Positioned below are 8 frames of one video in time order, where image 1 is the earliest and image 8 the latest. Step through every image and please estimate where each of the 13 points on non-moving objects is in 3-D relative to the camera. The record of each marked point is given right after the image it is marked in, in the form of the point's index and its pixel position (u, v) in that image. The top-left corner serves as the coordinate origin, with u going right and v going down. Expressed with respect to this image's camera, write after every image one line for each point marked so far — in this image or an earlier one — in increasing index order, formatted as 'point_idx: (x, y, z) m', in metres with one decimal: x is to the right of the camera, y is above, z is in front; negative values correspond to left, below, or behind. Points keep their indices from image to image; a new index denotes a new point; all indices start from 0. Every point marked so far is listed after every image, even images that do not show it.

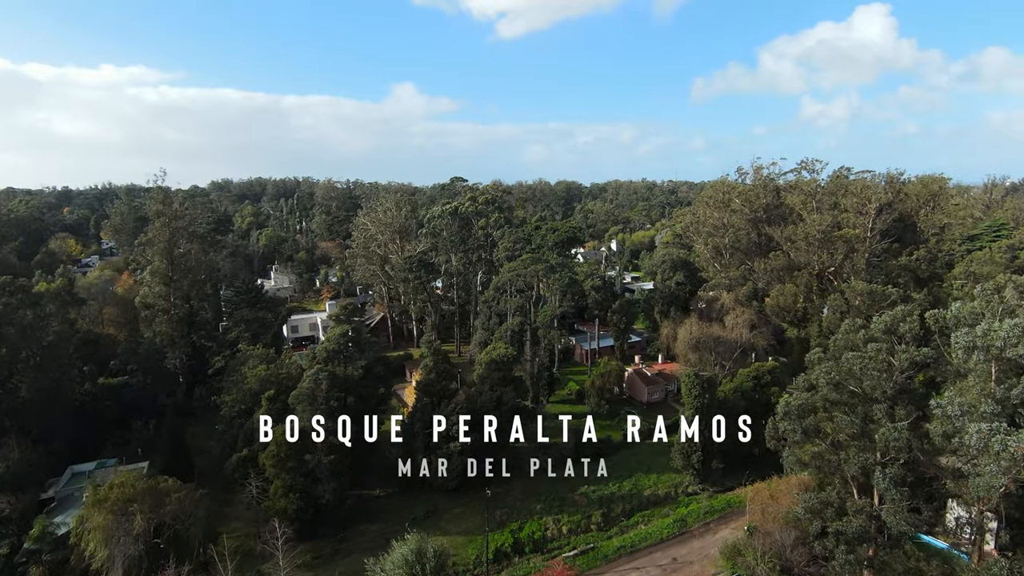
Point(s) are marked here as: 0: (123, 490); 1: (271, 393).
0: (-11.2, -5.8, +15.7) m
1: (-8.5, -3.7, +19.2) m
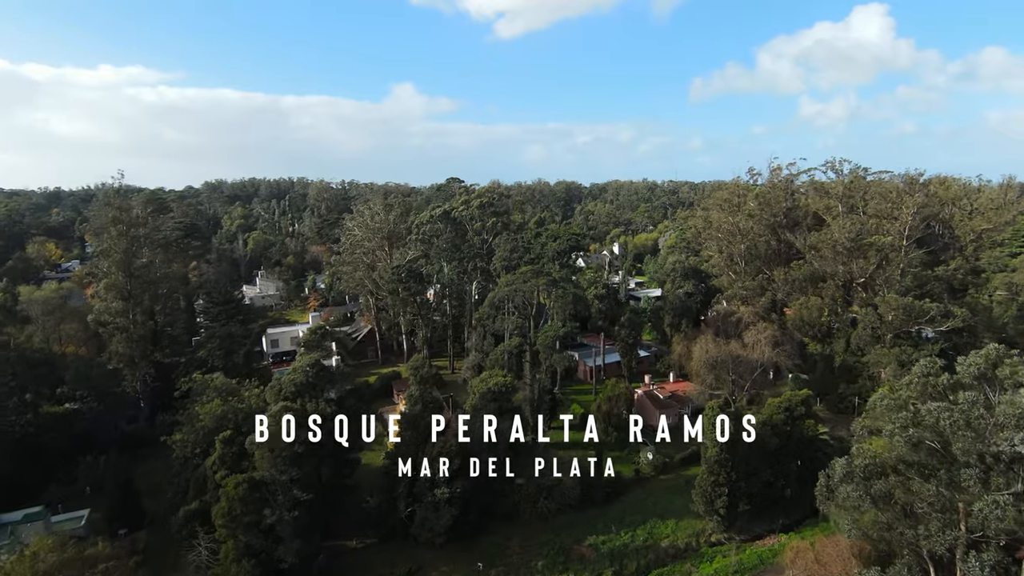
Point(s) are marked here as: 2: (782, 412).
0: (-11.3, -6.5, +12.9) m
1: (-8.6, -4.4, +16.4) m
2: (+9.8, -4.5, +19.7) m
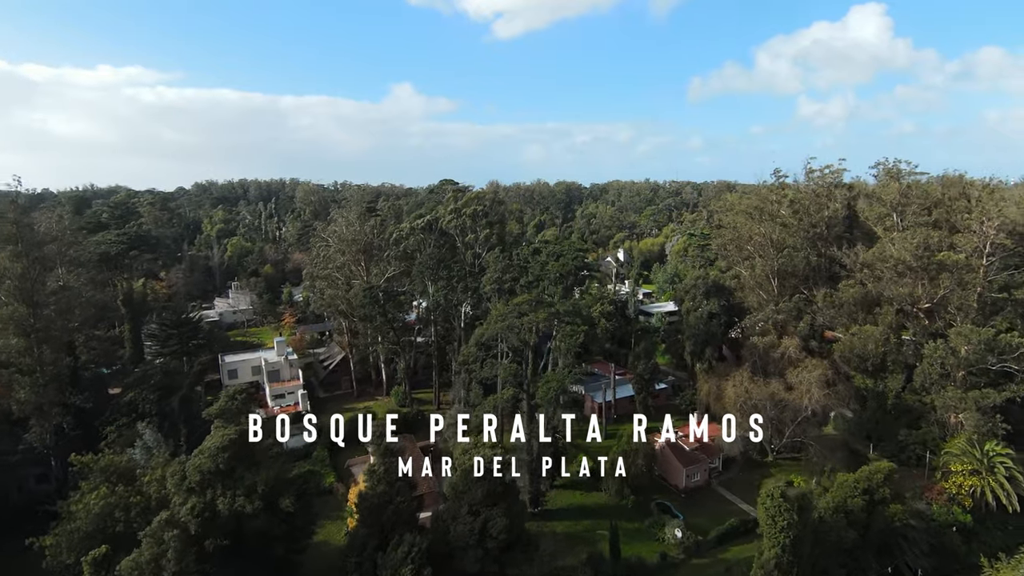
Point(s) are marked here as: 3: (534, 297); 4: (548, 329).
0: (-11.5, -7.7, +8.1) m
1: (-8.8, -5.6, +11.7) m
2: (+9.5, -5.6, +15.0) m
3: (+0.8, -0.3, +18.9) m
4: (+1.3, -1.4, +18.8) m
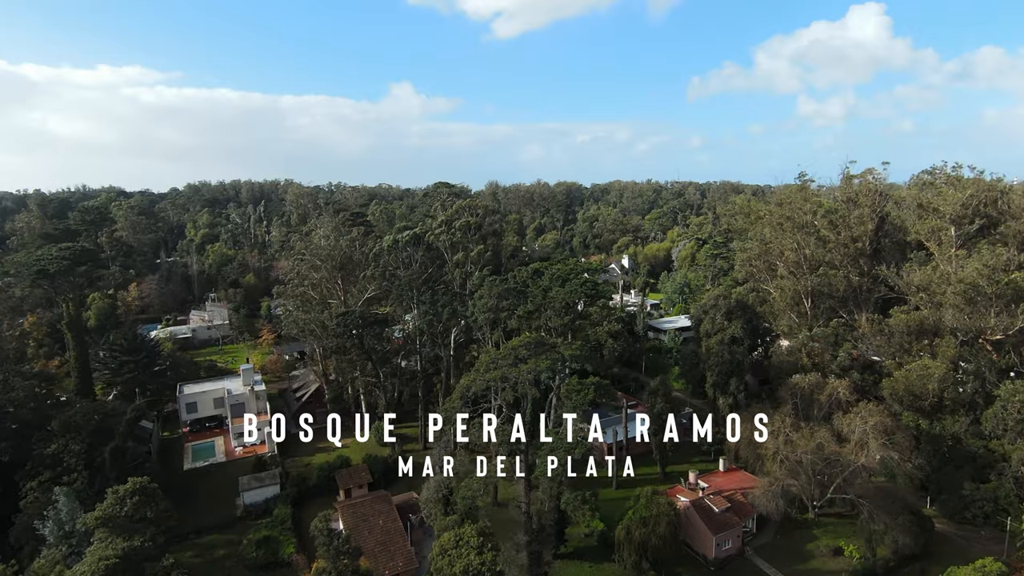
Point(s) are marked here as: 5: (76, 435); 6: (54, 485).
0: (-11.6, -8.8, +4.5) m
1: (-9.0, -6.6, +8.1) m
2: (+9.4, -6.7, +11.4) m
3: (+0.7, -1.4, +15.3) m
4: (+1.1, -2.4, +15.3) m
5: (-15.3, -5.2, +19.1) m
6: (-15.0, -6.4, +17.9) m
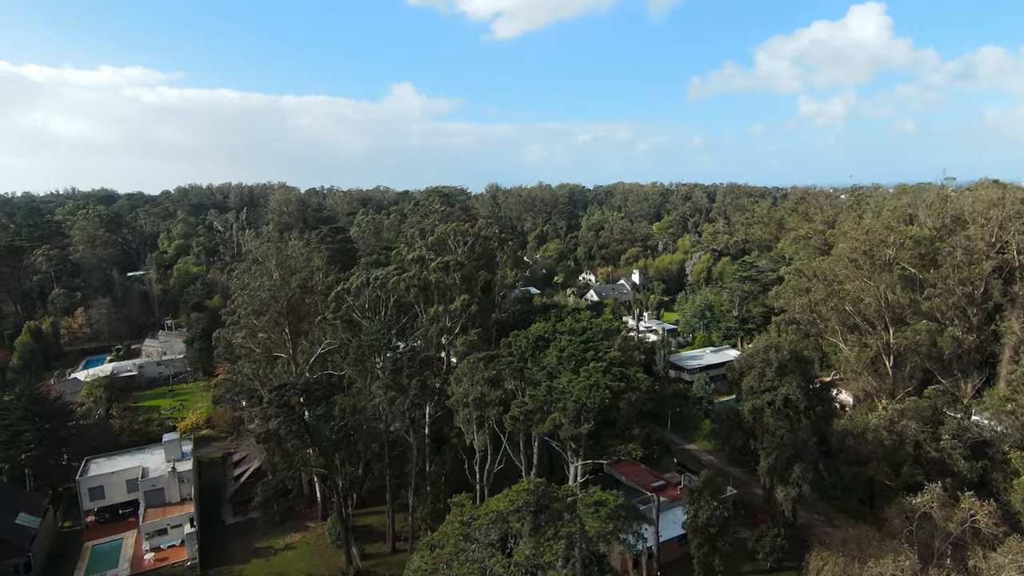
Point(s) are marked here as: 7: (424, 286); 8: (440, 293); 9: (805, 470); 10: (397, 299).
0: (-11.8, -10.7, -1.3) m
1: (-9.2, -8.6, +2.3) m
2: (+9.2, -8.6, +5.6) m
3: (+0.5, -3.3, +9.5) m
4: (+0.9, -4.4, +9.4) m
5: (-15.5, -7.1, +13.3) m
6: (-15.2, -8.4, +12.0) m
7: (-3.1, +0.1, +19.2) m
8: (-2.6, -0.2, +19.7) m
9: (+10.0, -6.2, +18.7) m
10: (-4.1, -0.4, +19.3) m
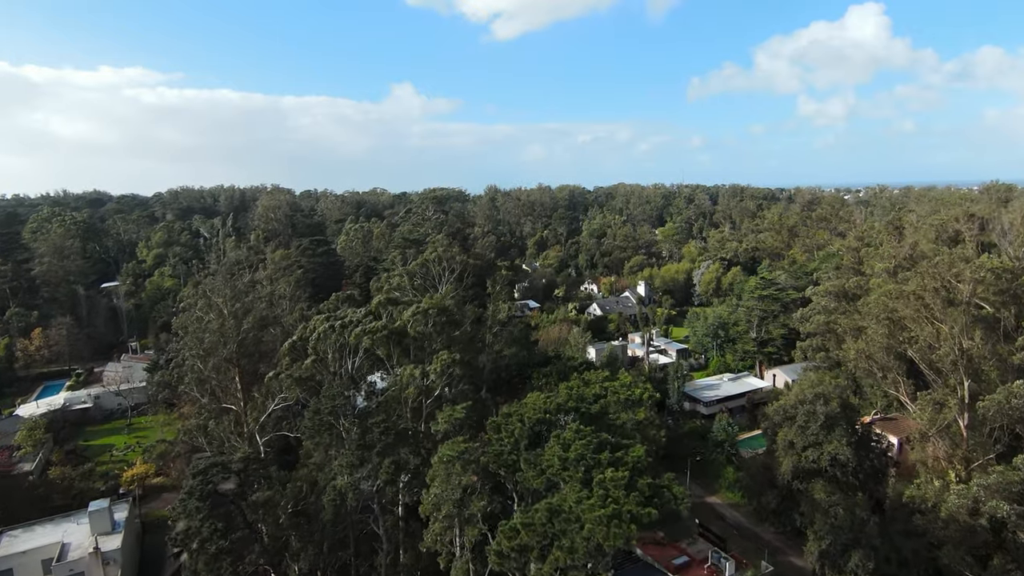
0: (-12.0, -12.0, -4.8) m
1: (-9.3, -9.9, -1.3) m
2: (+9.0, -9.9, +2.0) m
3: (+0.3, -4.6, +5.9) m
4: (+0.7, -5.7, +5.9) m
5: (-15.7, -8.4, +9.8) m
6: (-15.4, -9.7, +8.5) m
7: (-3.3, -1.2, +15.7) m
8: (-2.8, -1.5, +16.2) m
9: (+9.8, -7.5, +15.1) m
10: (-4.3, -1.7, +15.7) m
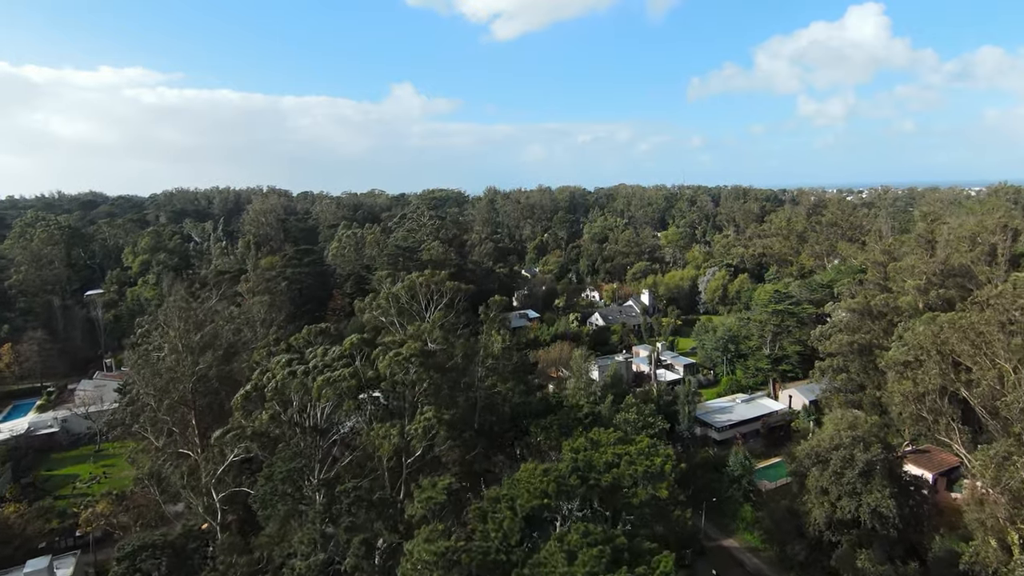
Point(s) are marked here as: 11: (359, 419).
0: (-12.2, -12.9, -7.0) m
1: (-9.5, -10.7, -3.5) m
2: (+8.9, -10.8, -0.2) m
3: (+0.1, -5.5, +3.7) m
4: (+0.6, -6.5, +3.7) m
5: (-15.8, -9.3, +7.6) m
6: (-15.5, -10.5, +6.3) m
7: (-3.5, -2.1, +13.5) m
8: (-3.0, -2.3, +14.0) m
9: (+9.7, -8.3, +12.9) m
10: (-4.4, -2.5, +13.5) m
11: (-3.7, -2.9, +14.0) m
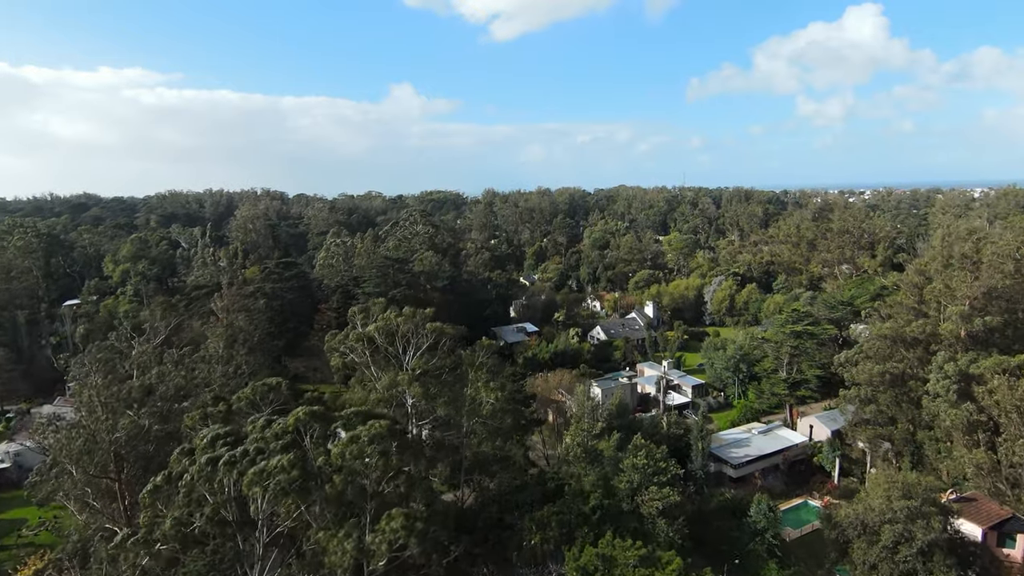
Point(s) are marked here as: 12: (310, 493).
0: (-12.3, -13.9, -9.6) m
1: (-9.7, -11.8, -6.1) m
2: (+8.7, -11.8, -2.8) m
3: (-0.1, -6.5, +1.1) m
4: (+0.4, -7.6, +1.1) m
5: (-16.0, -10.3, +4.9) m
6: (-15.7, -11.6, +3.7) m
7: (-3.7, -3.1, +10.9) m
8: (-3.2, -3.4, +11.4) m
9: (+9.5, -9.4, +10.3) m
10: (-4.6, -3.6, +10.9) m
11: (-3.9, -3.9, +11.4) m
12: (-3.8, -3.3, +11.1) m
